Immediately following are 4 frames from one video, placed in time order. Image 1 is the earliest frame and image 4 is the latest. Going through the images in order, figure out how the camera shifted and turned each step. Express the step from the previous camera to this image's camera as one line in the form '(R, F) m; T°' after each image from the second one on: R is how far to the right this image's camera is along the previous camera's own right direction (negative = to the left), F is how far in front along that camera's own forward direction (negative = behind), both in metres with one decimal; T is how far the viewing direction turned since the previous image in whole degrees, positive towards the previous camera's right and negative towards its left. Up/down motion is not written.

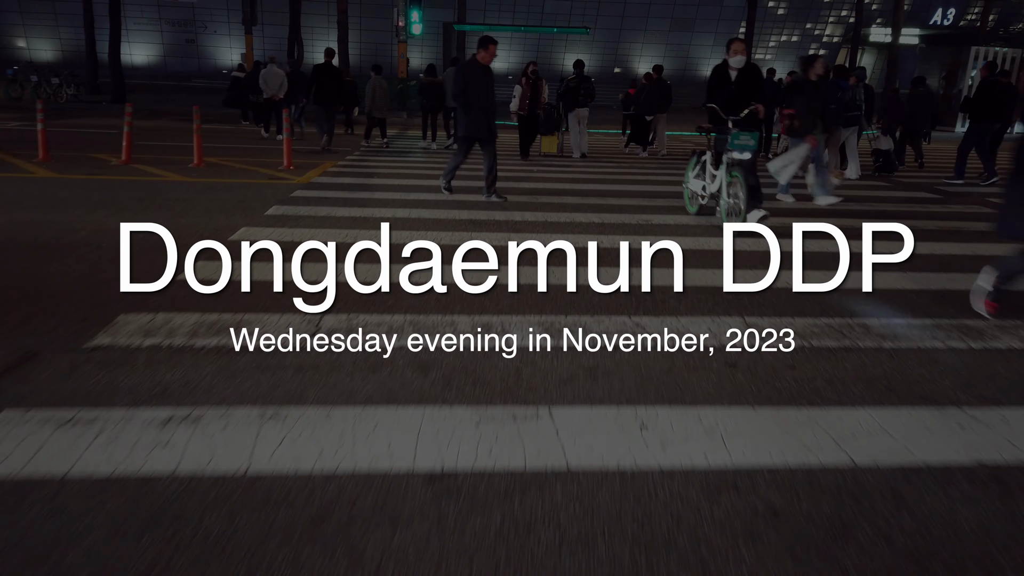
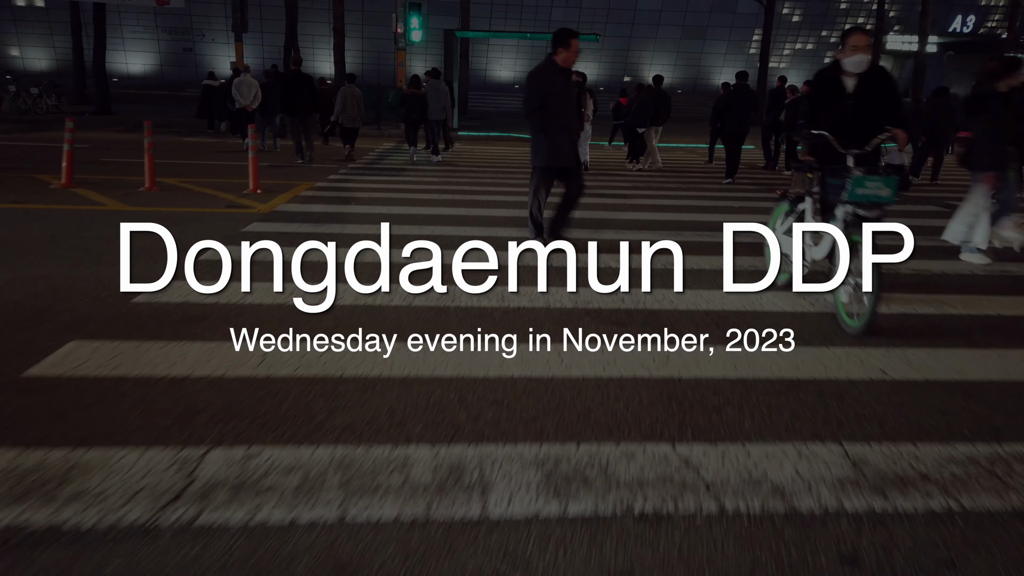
(+0.1, +1.6) m; -1°
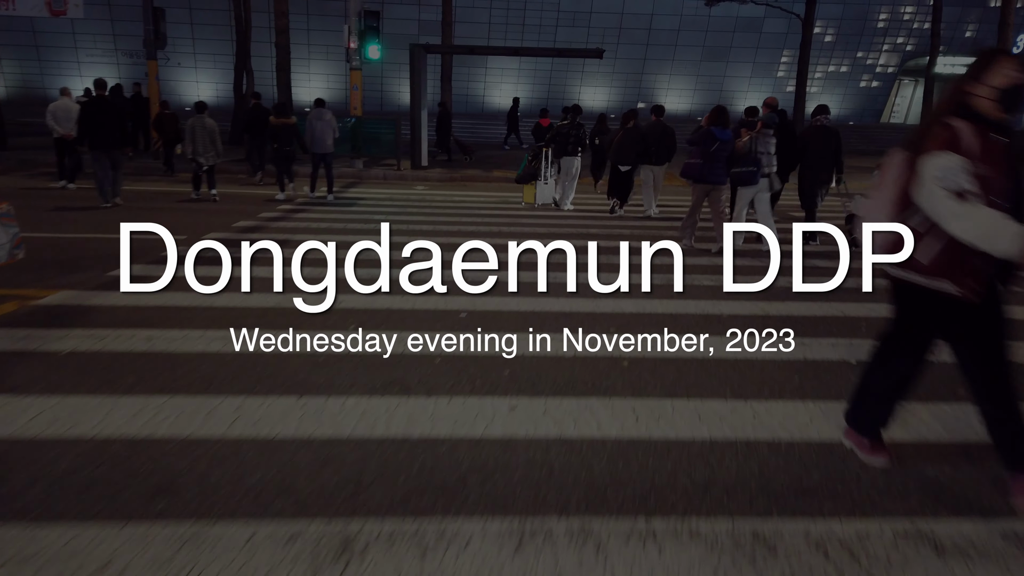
(+1.0, +5.6) m; -1°
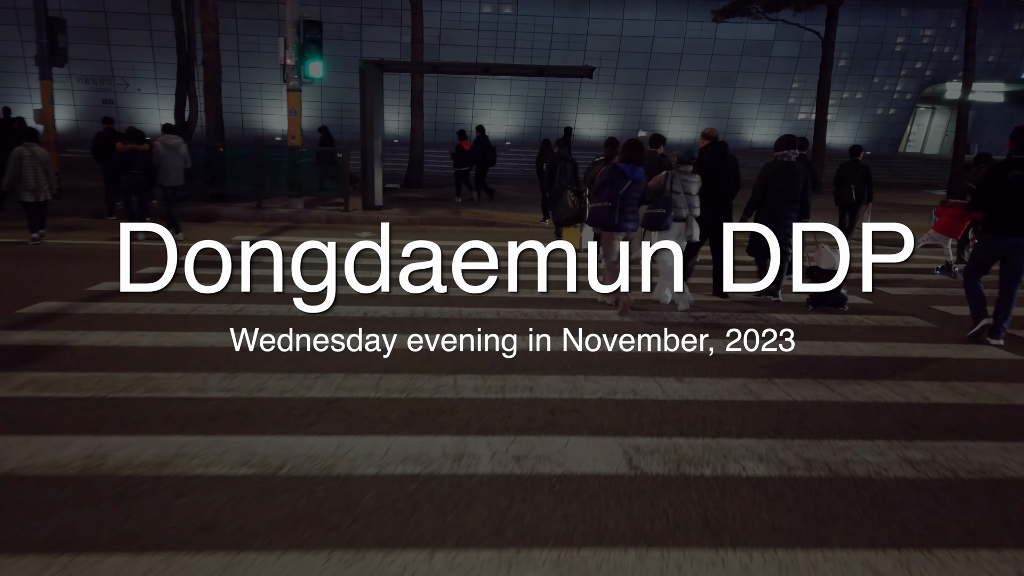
(+0.9, +4.0) m; 0°
